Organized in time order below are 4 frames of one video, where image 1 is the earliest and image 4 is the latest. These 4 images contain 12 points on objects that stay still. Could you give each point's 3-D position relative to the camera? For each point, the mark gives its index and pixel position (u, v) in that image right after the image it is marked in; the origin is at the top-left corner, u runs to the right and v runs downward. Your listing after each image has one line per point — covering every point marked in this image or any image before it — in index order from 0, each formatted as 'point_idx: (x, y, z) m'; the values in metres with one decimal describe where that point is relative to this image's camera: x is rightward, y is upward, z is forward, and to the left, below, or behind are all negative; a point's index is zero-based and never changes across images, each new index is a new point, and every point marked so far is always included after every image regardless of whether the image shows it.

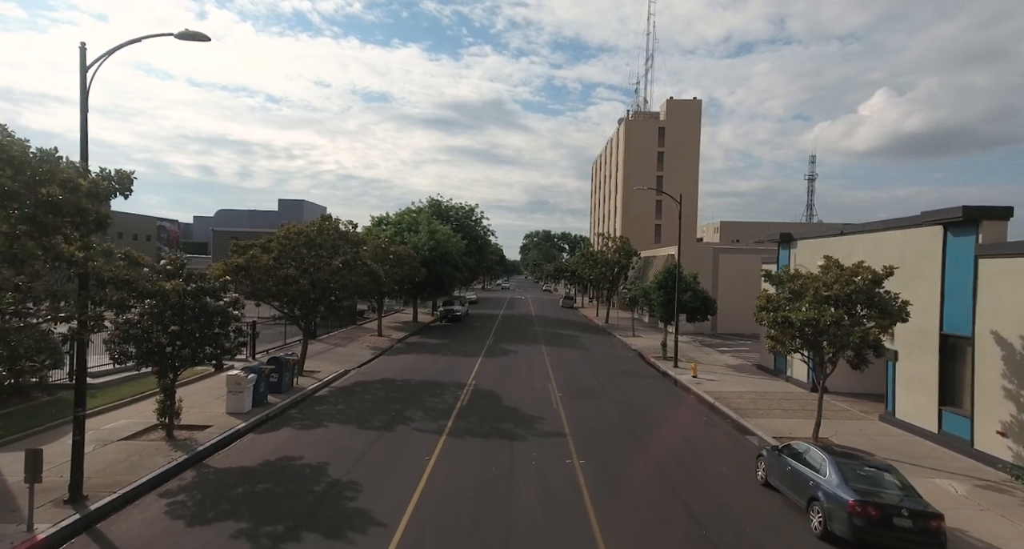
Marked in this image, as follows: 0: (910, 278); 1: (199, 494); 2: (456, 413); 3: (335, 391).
0: (+10.7, -0.1, +14.3) m
1: (-5.7, -4.0, +9.6) m
2: (-1.6, -3.9, +15.1) m
3: (-6.0, -3.9, +17.9) m
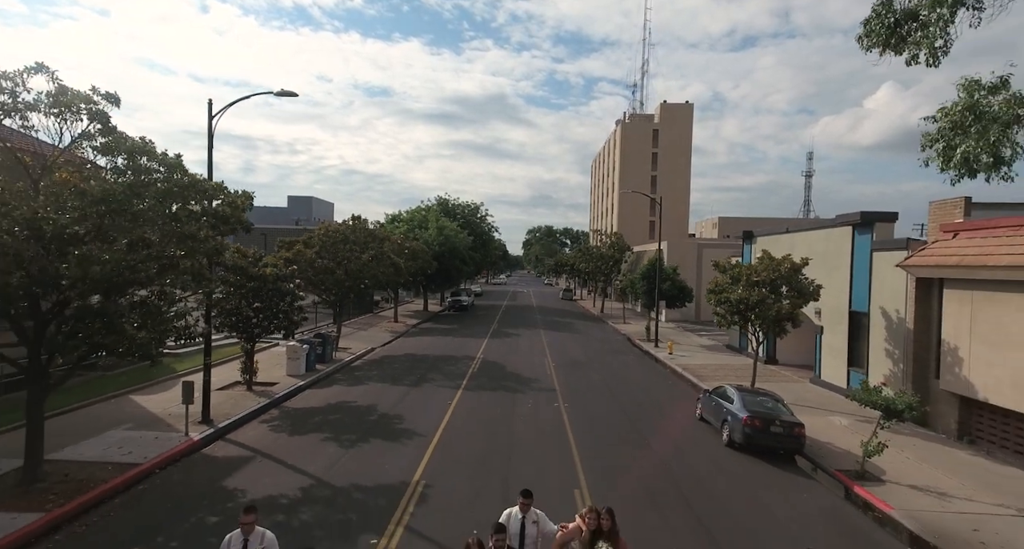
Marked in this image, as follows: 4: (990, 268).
0: (+10.8, +0.2, +17.9) m
1: (-5.7, -3.7, +13.3) m
2: (-1.5, -3.6, +18.8) m
3: (-5.9, -3.6, +21.6) m
4: (+10.2, +0.1, +11.3) m
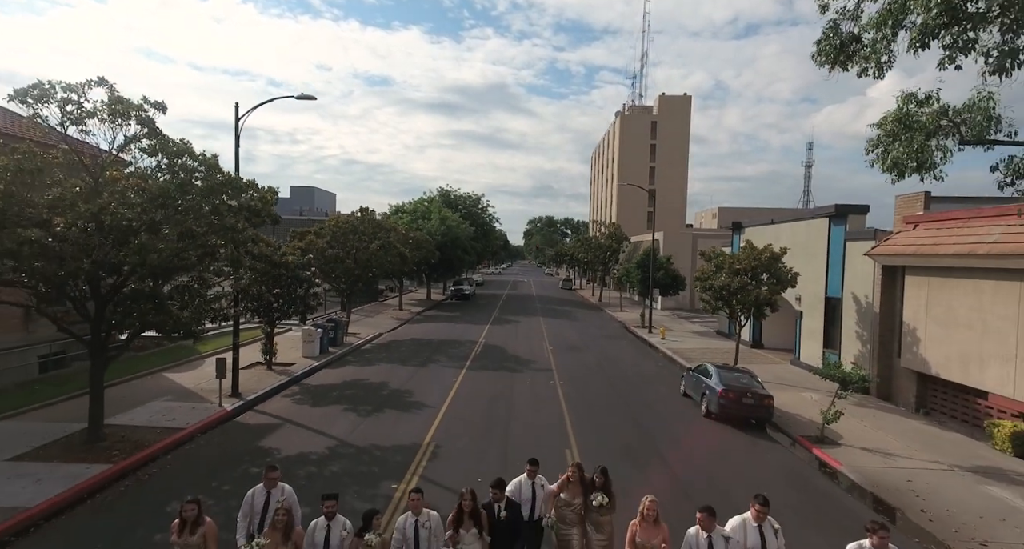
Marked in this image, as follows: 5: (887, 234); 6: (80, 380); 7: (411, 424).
0: (+10.7, +0.6, +19.2) m
1: (-5.7, -3.4, +14.7) m
2: (-1.5, -3.2, +20.1) m
3: (-5.9, -3.1, +22.9) m
4: (+10.2, +0.4, +12.6) m
5: (+10.9, +1.2, +15.3) m
6: (-12.0, -2.9, +14.7) m
7: (-2.4, -3.5, +12.2) m
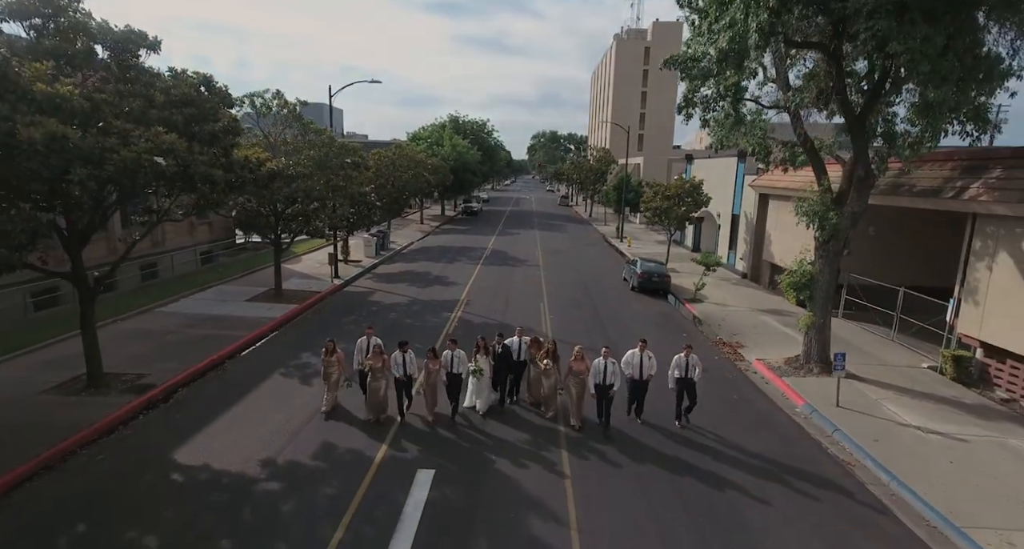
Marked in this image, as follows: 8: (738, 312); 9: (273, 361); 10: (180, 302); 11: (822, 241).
0: (+10.8, +4.5, +26.4) m
1: (-5.7, -0.1, +22.8) m
2: (-1.5, +0.9, +28.1) m
3: (-5.9, +1.5, +30.9) m
4: (+10.2, +3.3, +20.0) m
5: (+10.9, +4.4, +22.5) m
6: (-12.0, +0.3, +22.7) m
7: (-2.4, -0.6, +20.3) m
8: (+7.8, -1.2, +18.2) m
9: (-5.8, -2.0, +12.6) m
10: (-10.6, -0.9, +16.7) m
11: (+7.0, +0.8, +11.9) m
